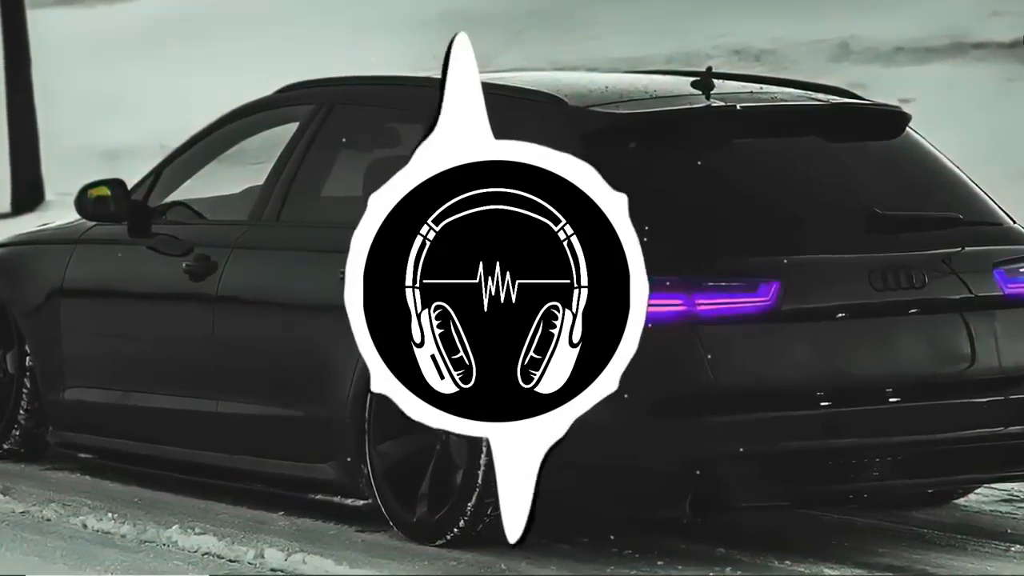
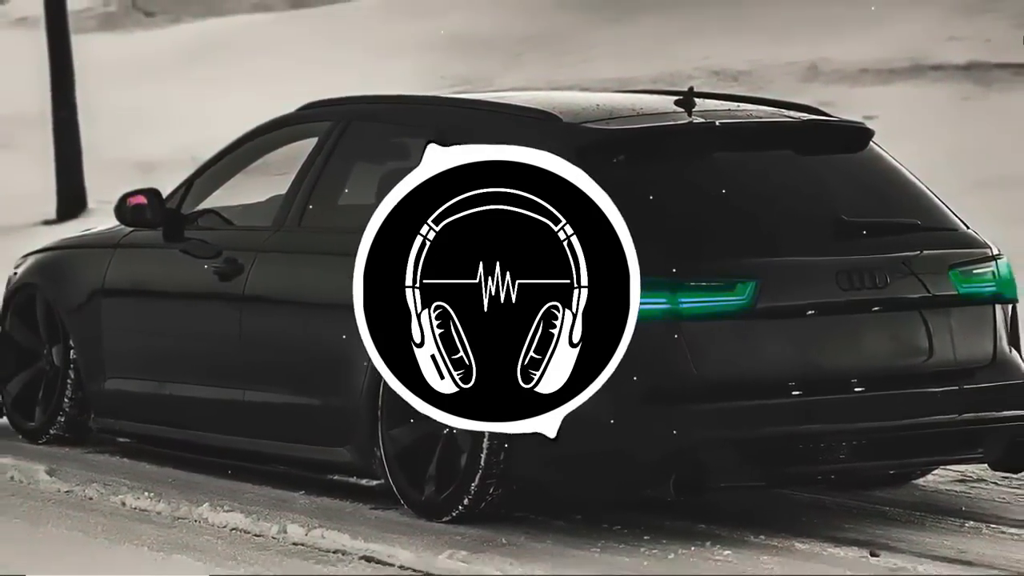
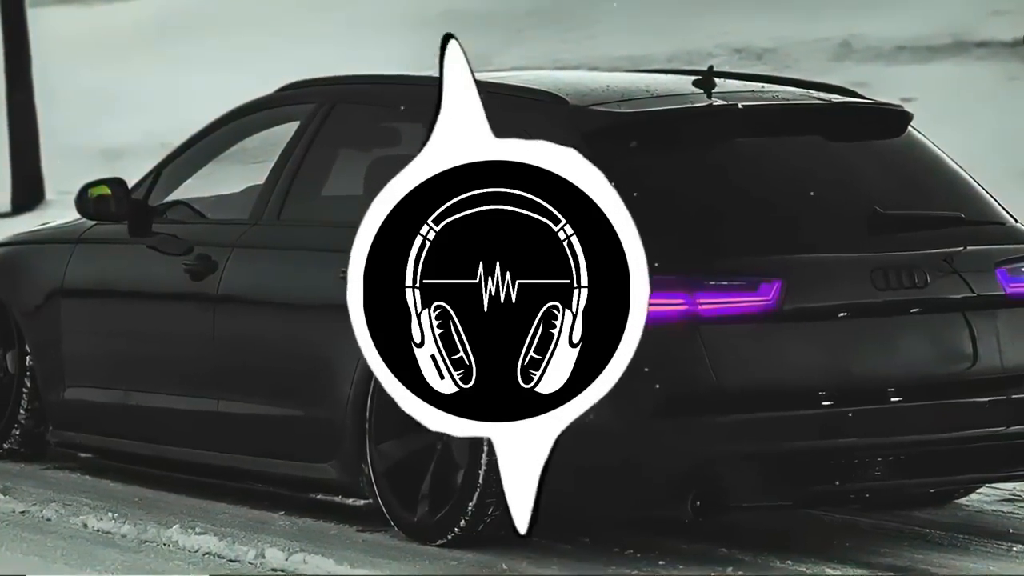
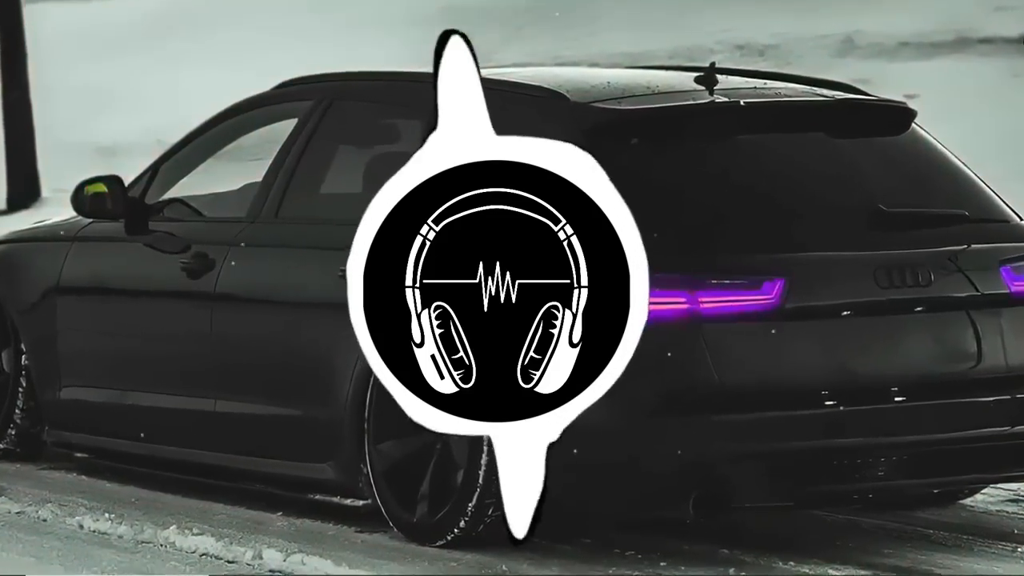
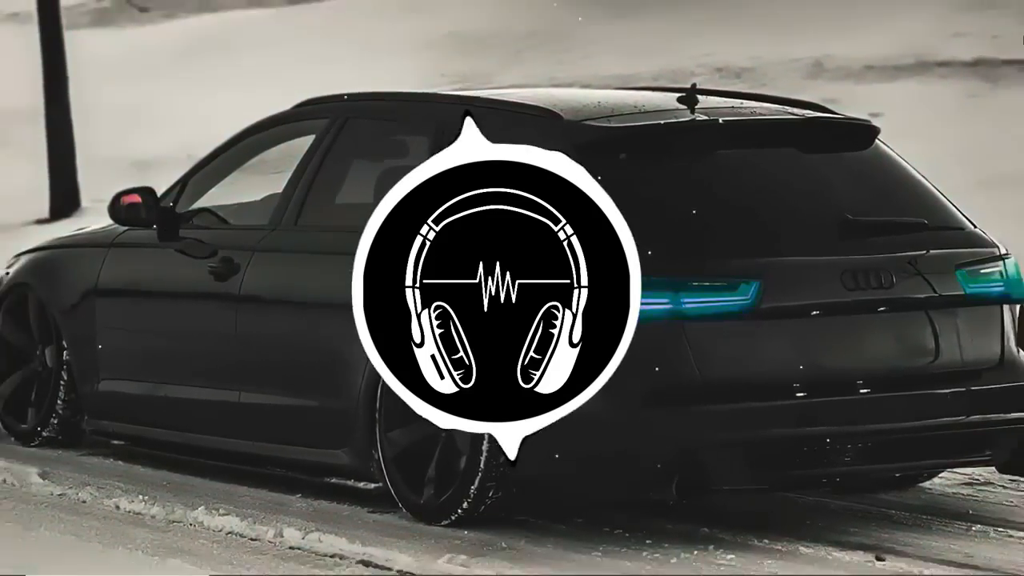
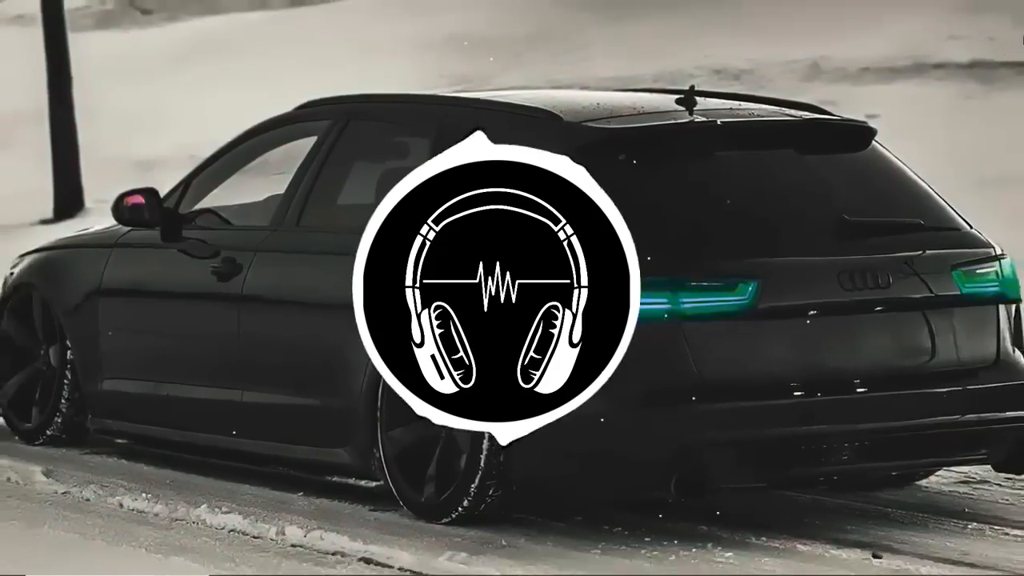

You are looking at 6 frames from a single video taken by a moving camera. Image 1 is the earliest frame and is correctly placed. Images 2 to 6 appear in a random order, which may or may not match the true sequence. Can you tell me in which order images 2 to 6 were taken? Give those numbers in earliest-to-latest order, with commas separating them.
6, 4, 5, 3, 2
